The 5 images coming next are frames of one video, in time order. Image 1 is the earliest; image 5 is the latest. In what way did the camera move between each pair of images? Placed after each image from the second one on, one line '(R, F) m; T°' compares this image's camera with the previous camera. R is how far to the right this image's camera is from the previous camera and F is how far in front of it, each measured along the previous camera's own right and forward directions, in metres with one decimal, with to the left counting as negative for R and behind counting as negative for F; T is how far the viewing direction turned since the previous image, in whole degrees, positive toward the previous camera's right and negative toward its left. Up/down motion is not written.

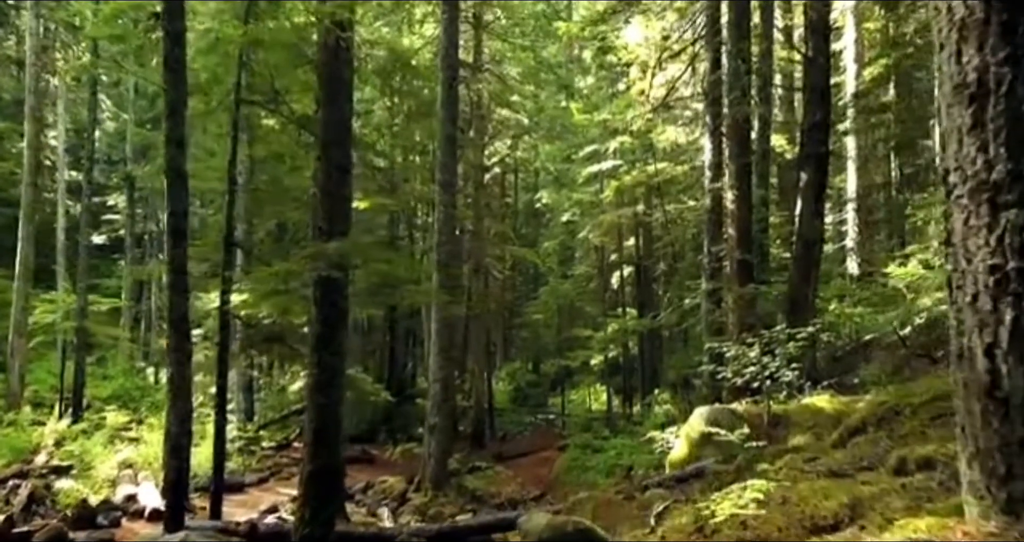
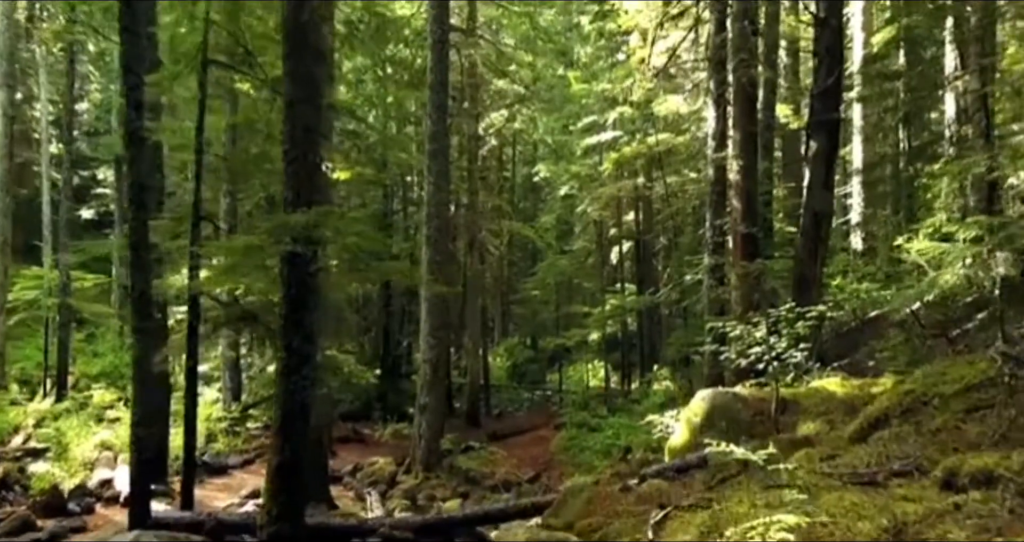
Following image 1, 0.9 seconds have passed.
(+0.1, +0.8) m; 0°
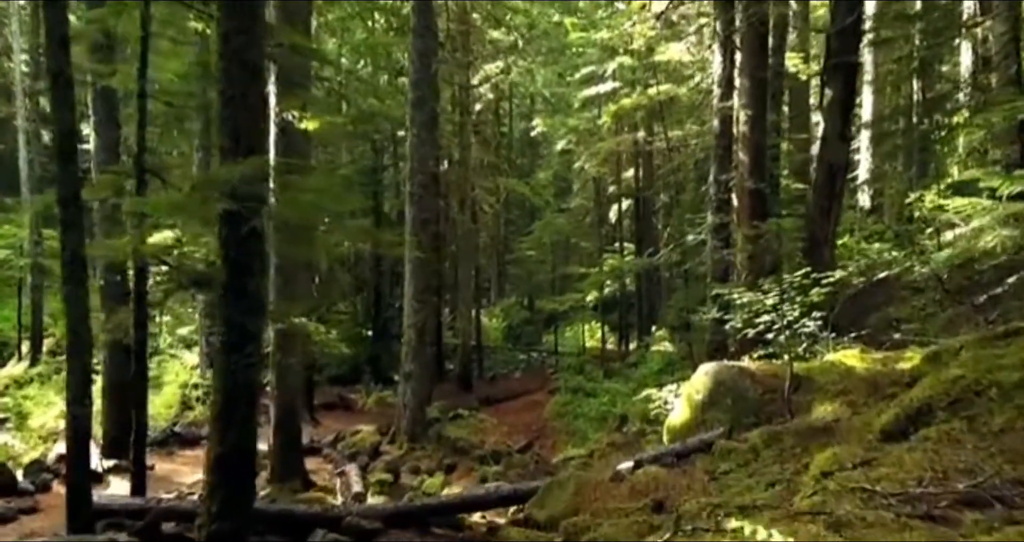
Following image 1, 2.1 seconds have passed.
(+0.2, +1.1) m; 0°
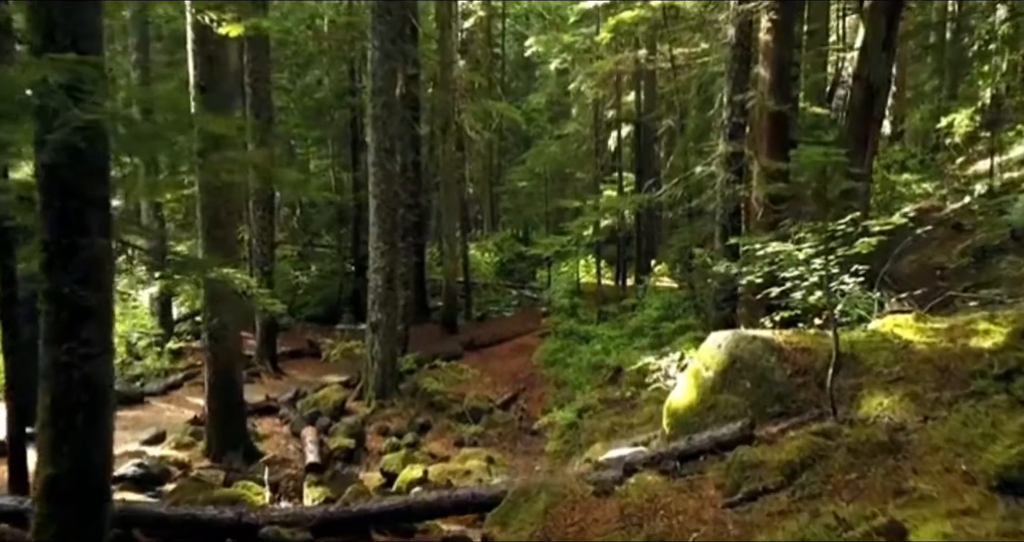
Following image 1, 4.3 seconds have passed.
(+0.4, +2.0) m; 0°
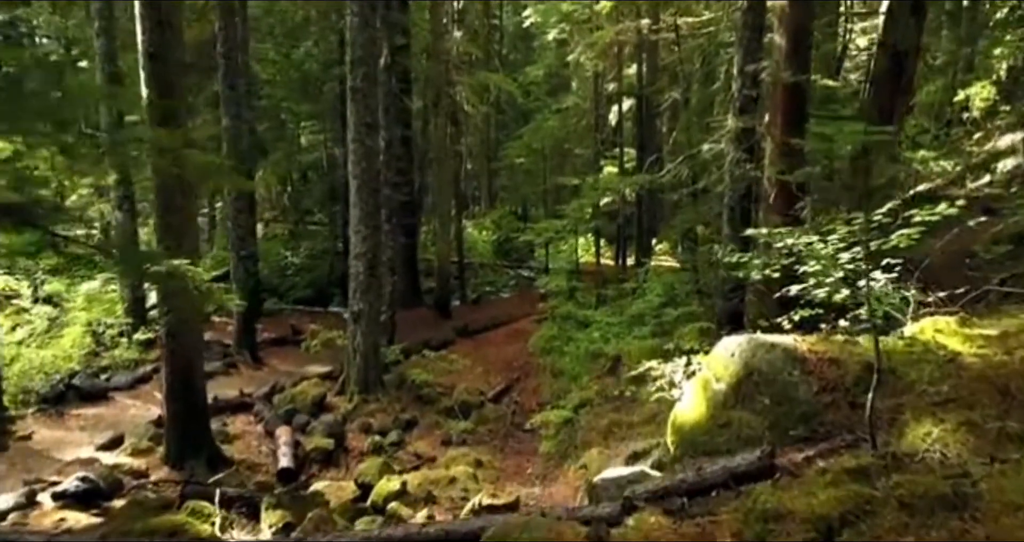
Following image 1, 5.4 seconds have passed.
(+0.2, +1.0) m; 0°
